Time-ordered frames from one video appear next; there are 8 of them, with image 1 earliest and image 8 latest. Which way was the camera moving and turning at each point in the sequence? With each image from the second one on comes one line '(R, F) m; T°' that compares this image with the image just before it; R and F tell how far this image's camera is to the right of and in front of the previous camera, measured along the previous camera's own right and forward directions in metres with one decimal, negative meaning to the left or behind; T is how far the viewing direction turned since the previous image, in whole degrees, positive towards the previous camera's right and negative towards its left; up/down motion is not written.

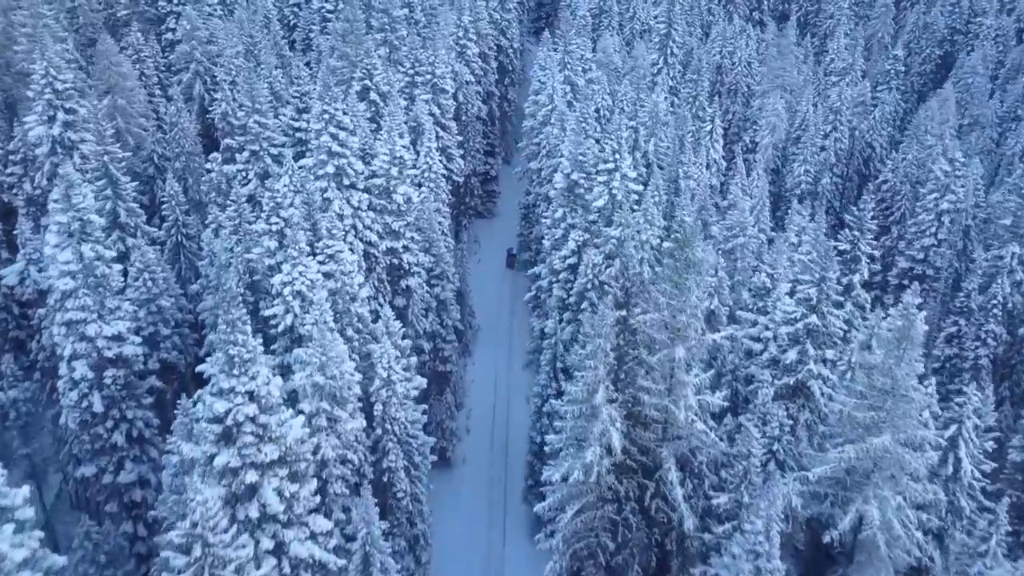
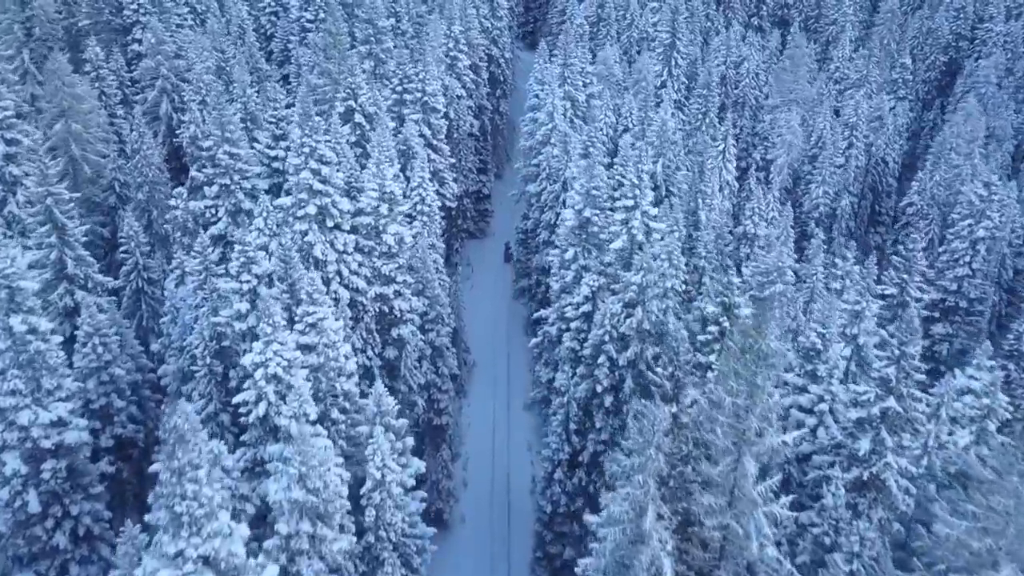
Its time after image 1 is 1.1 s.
(-0.9, +4.1) m; +1°
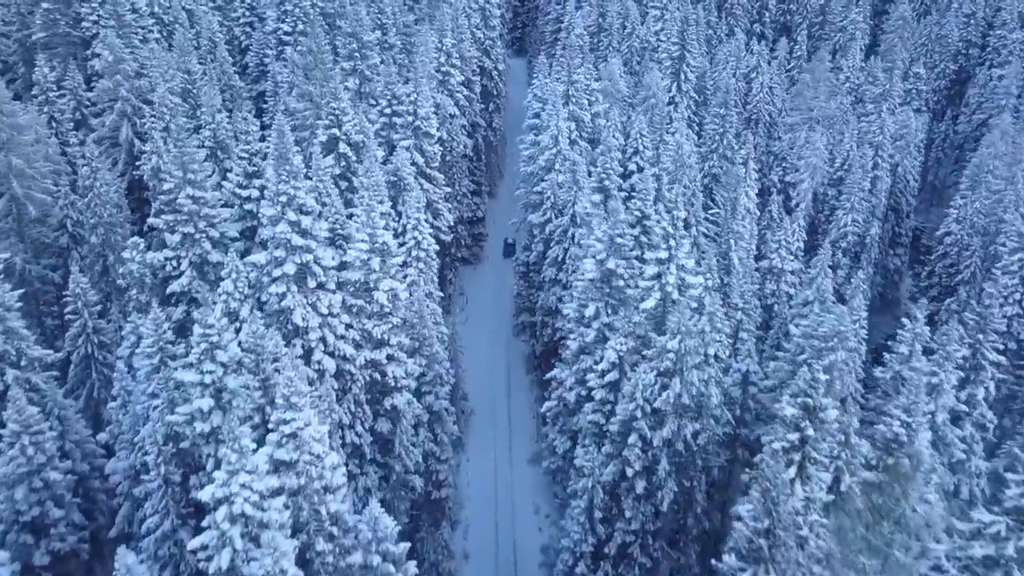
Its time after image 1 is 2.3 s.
(-1.0, +4.5) m; +1°
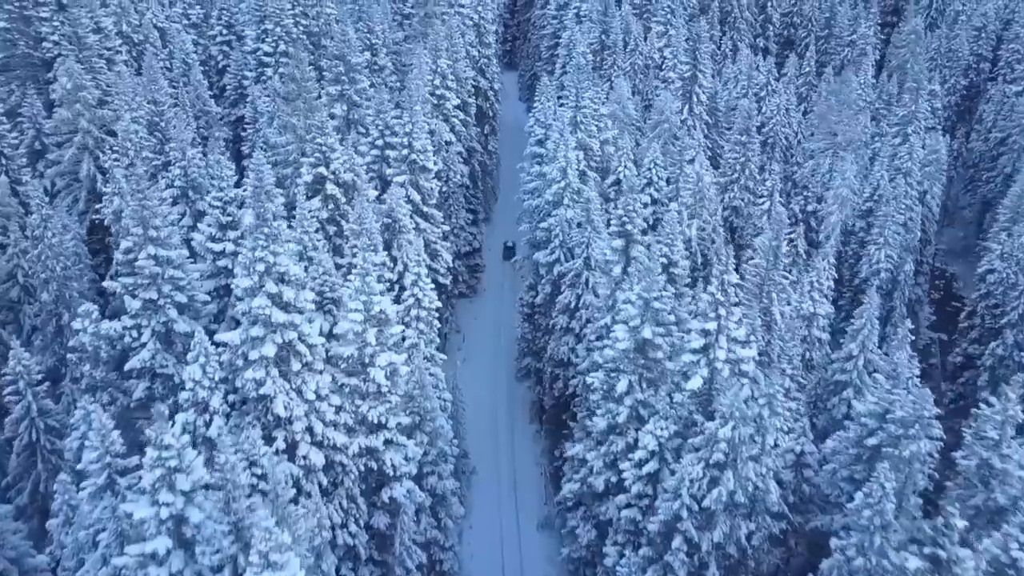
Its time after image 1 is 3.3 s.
(-1.0, +4.0) m; +1°
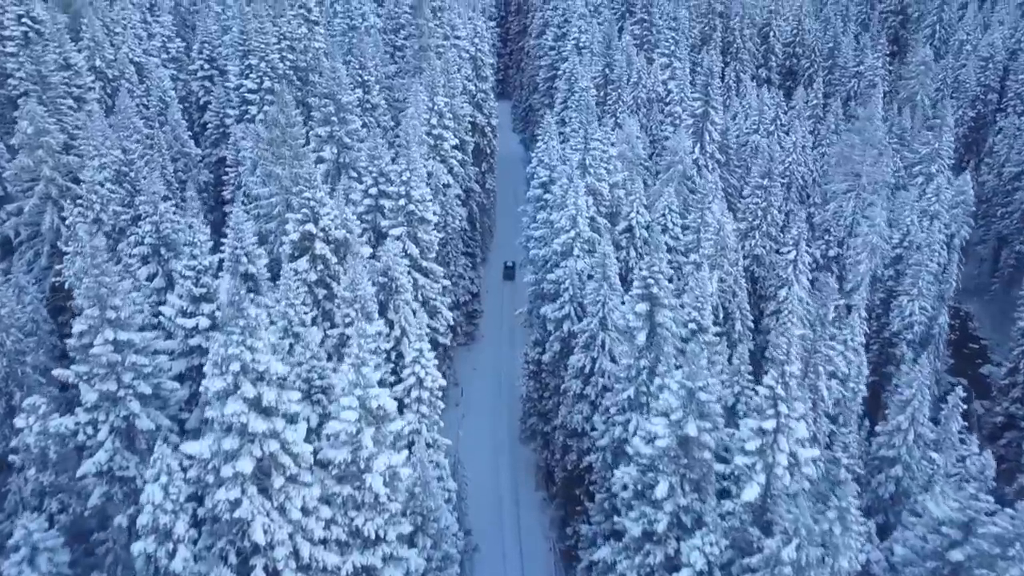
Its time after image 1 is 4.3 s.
(-0.8, +3.4) m; +1°
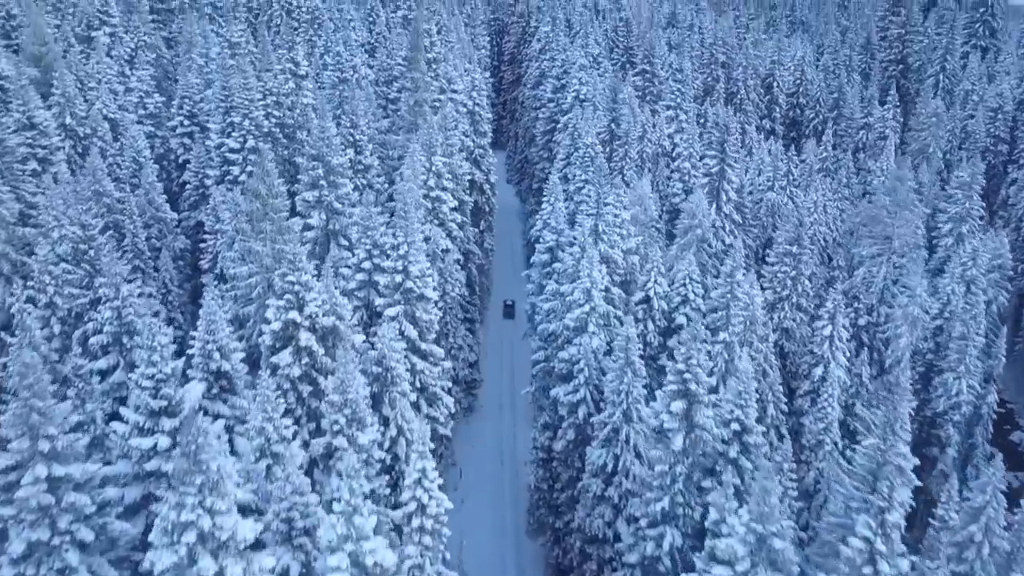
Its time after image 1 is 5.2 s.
(-0.8, +3.7) m; +1°
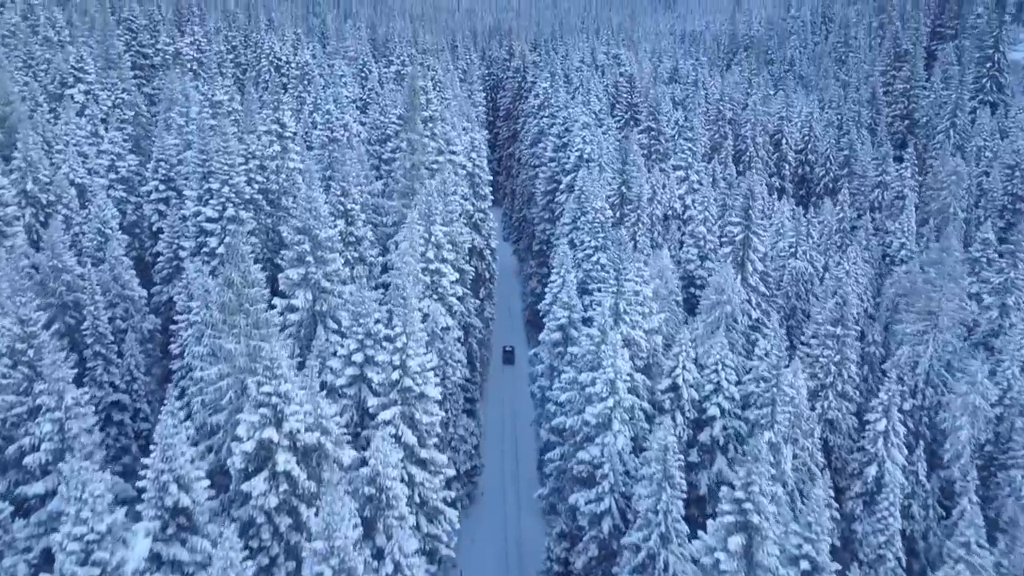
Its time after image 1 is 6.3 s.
(-0.8, +4.0) m; +1°
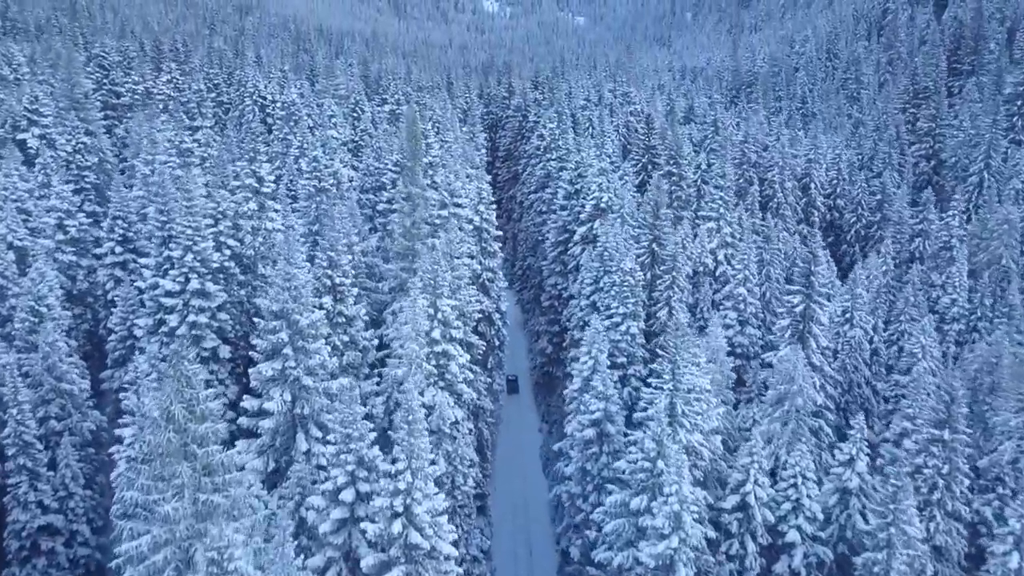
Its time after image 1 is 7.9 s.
(-1.2, +6.3) m; +1°
